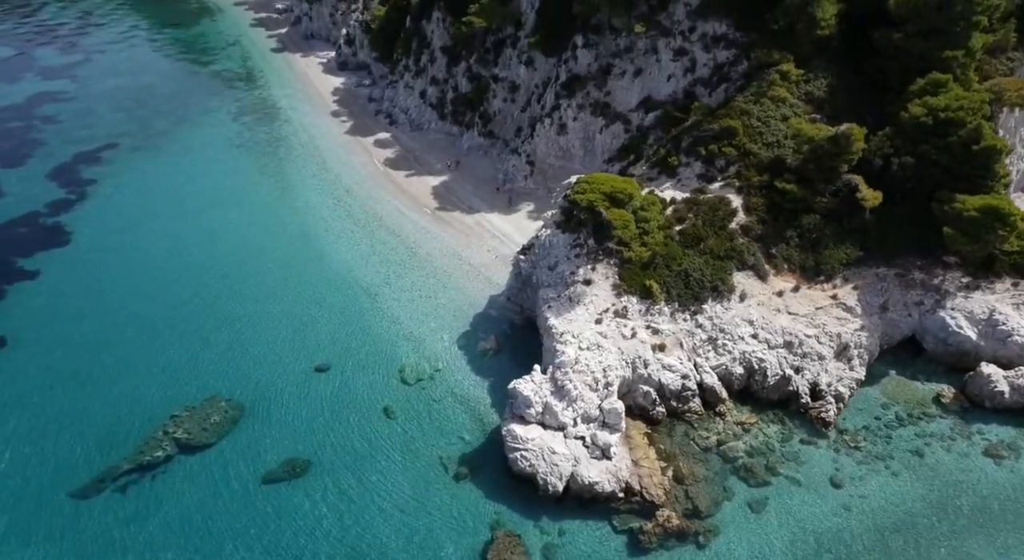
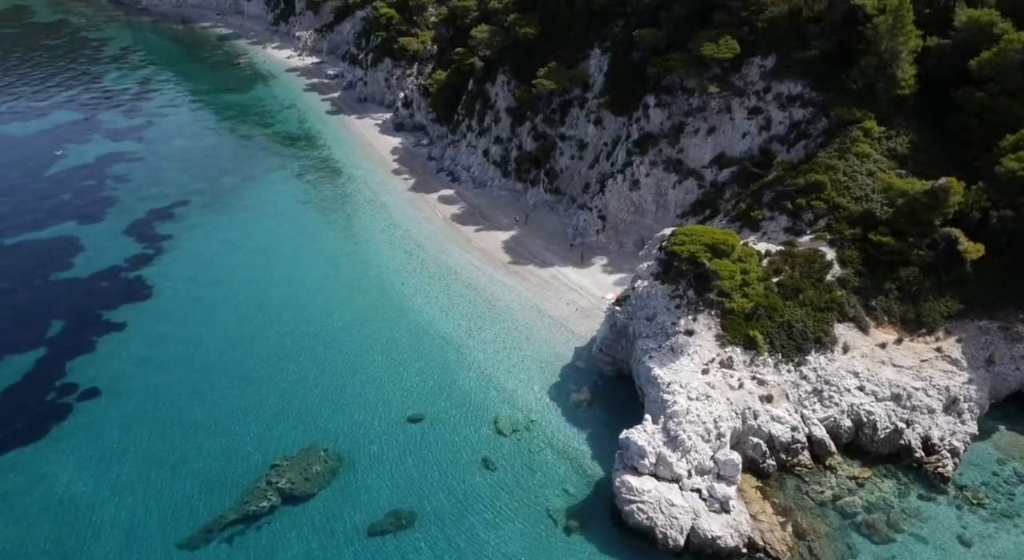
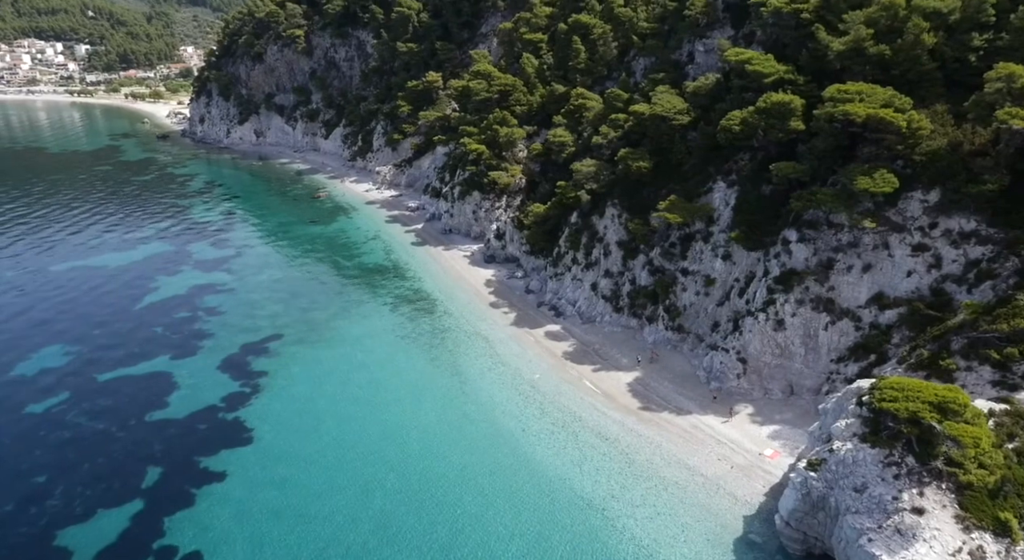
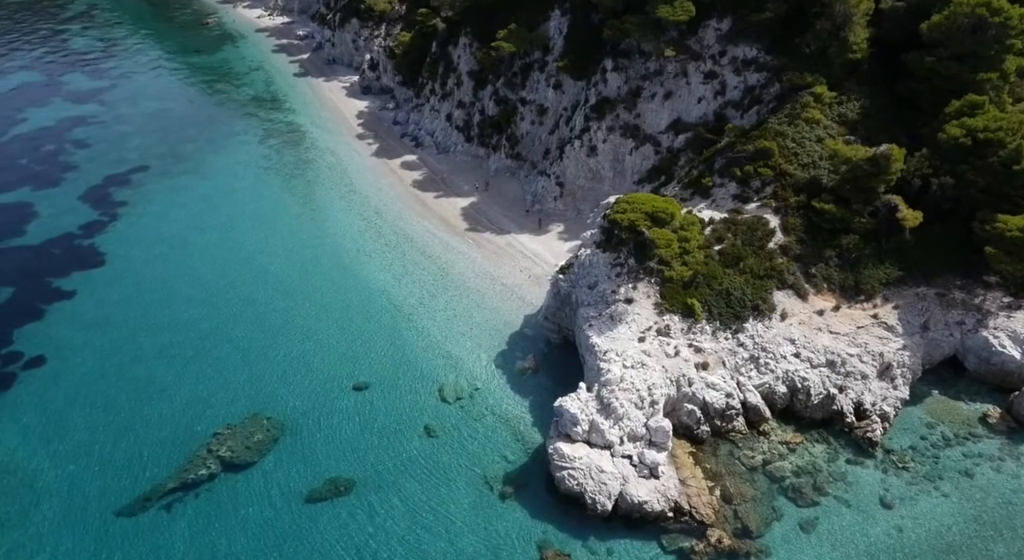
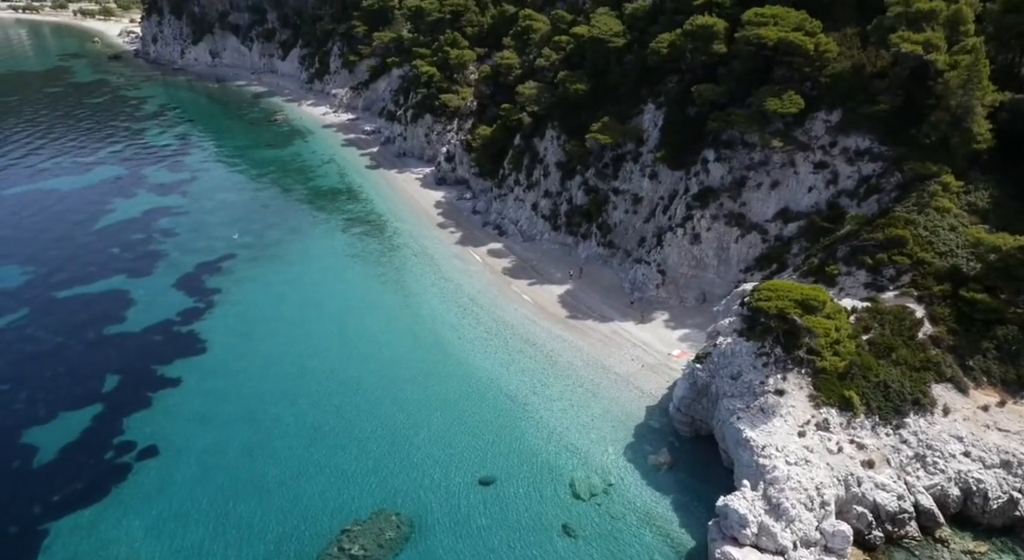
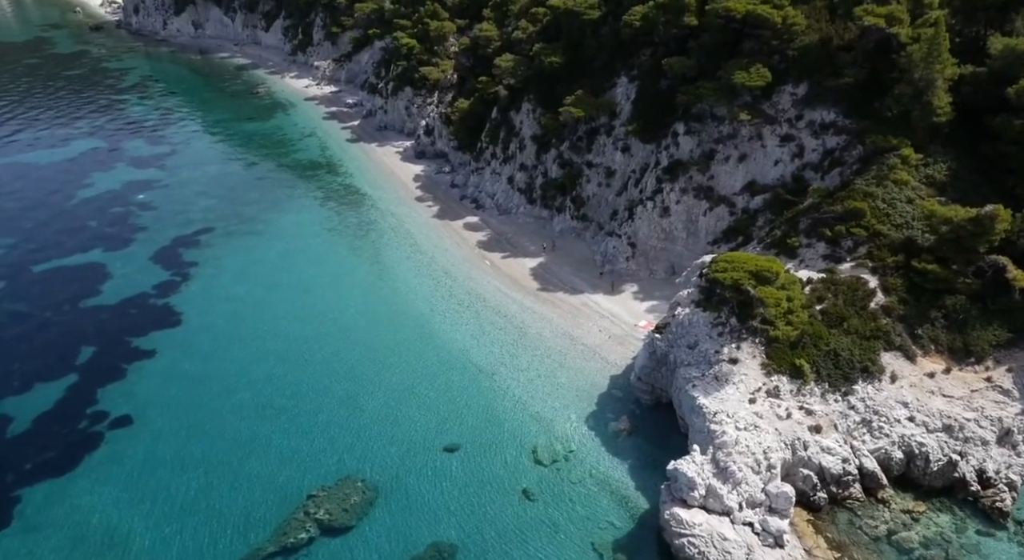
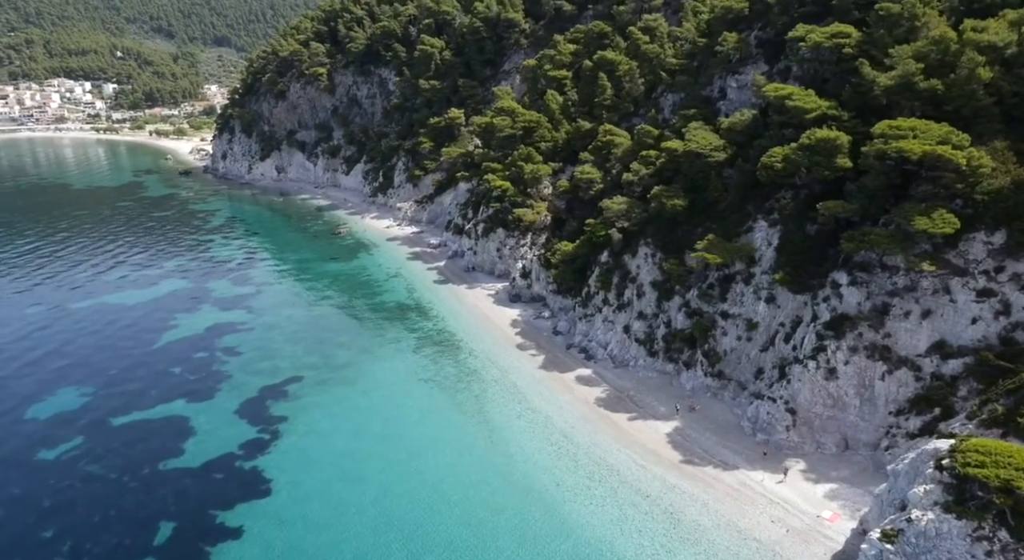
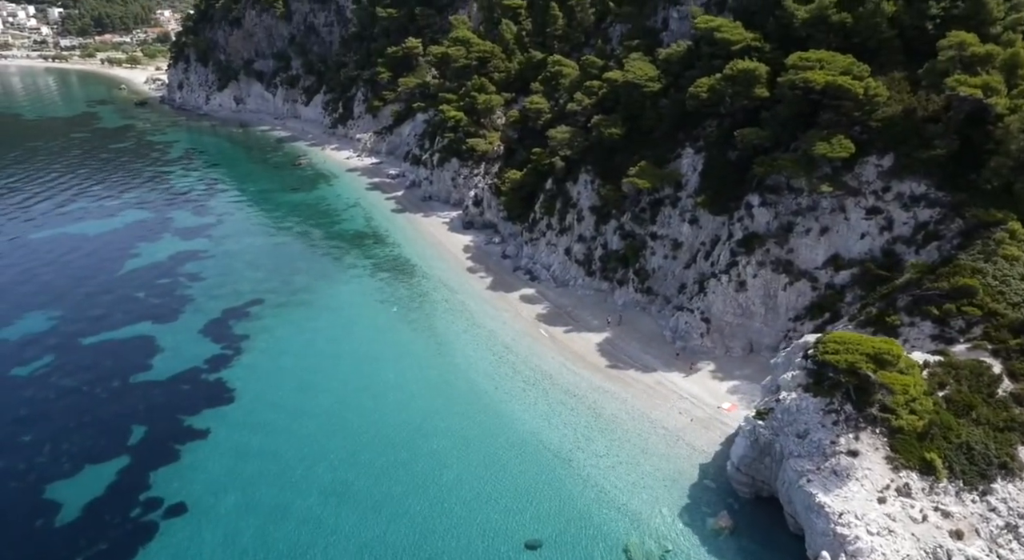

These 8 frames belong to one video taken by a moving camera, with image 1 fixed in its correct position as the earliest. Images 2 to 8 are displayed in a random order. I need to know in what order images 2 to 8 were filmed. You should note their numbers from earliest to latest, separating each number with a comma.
4, 2, 6, 5, 8, 3, 7
